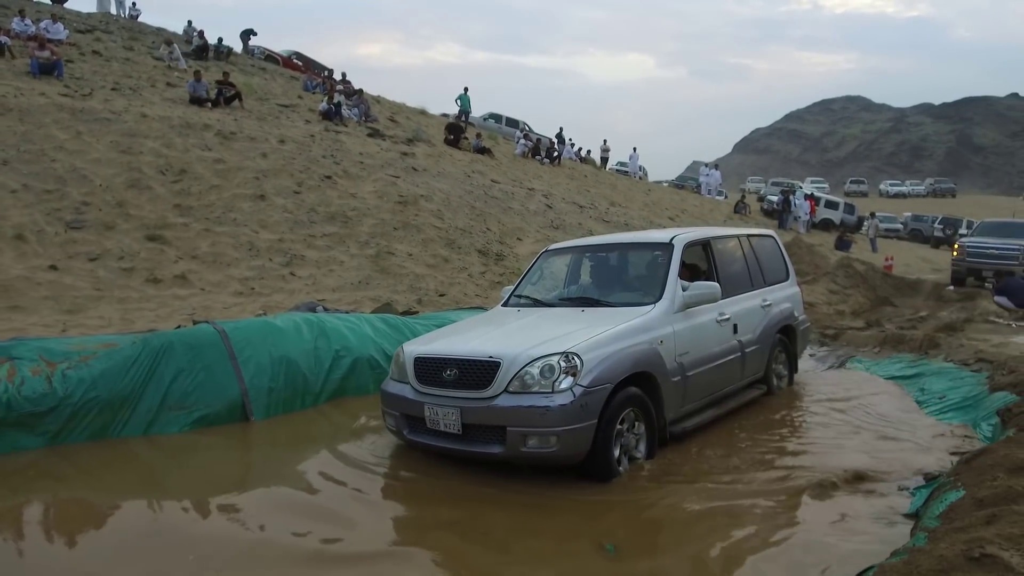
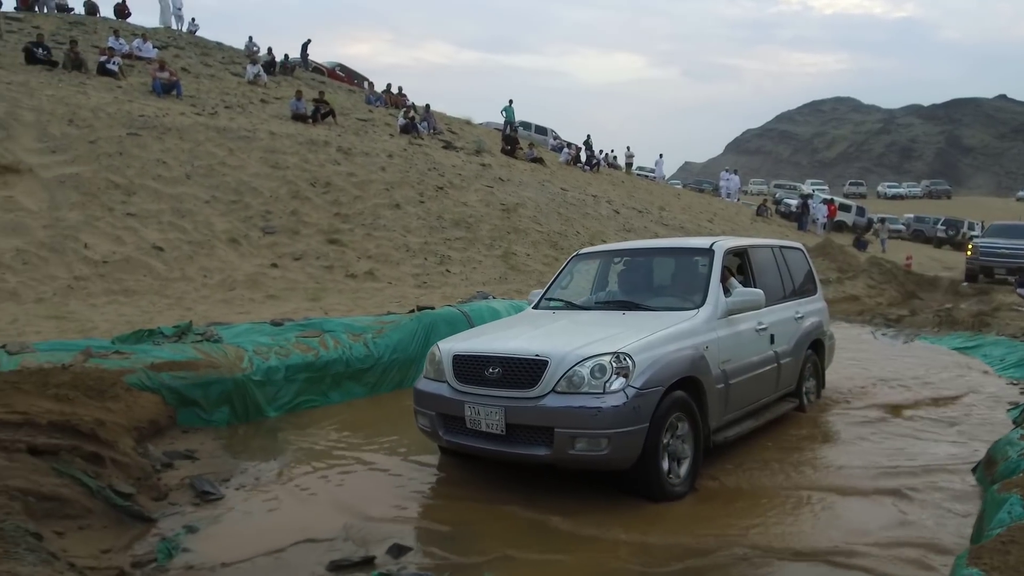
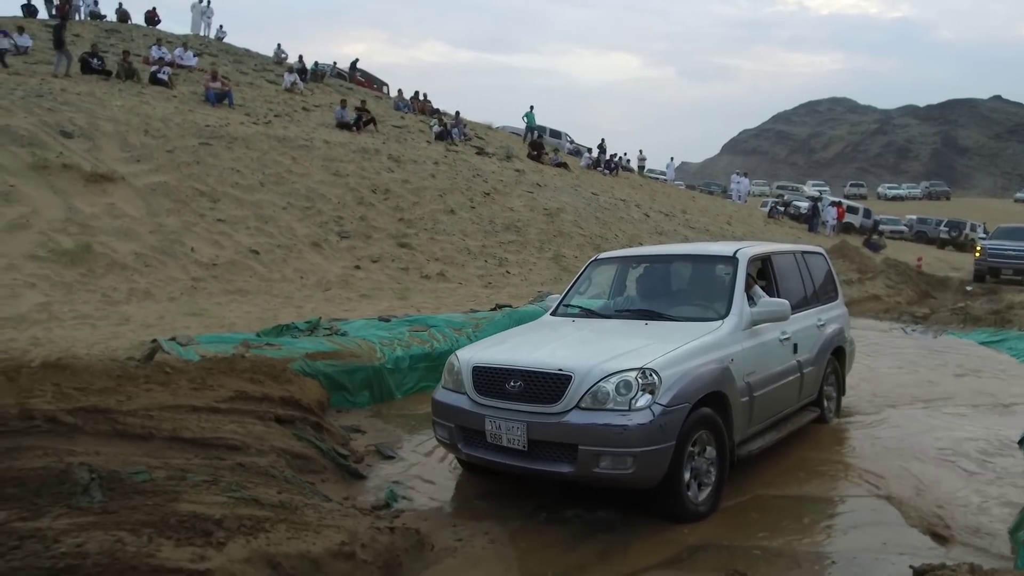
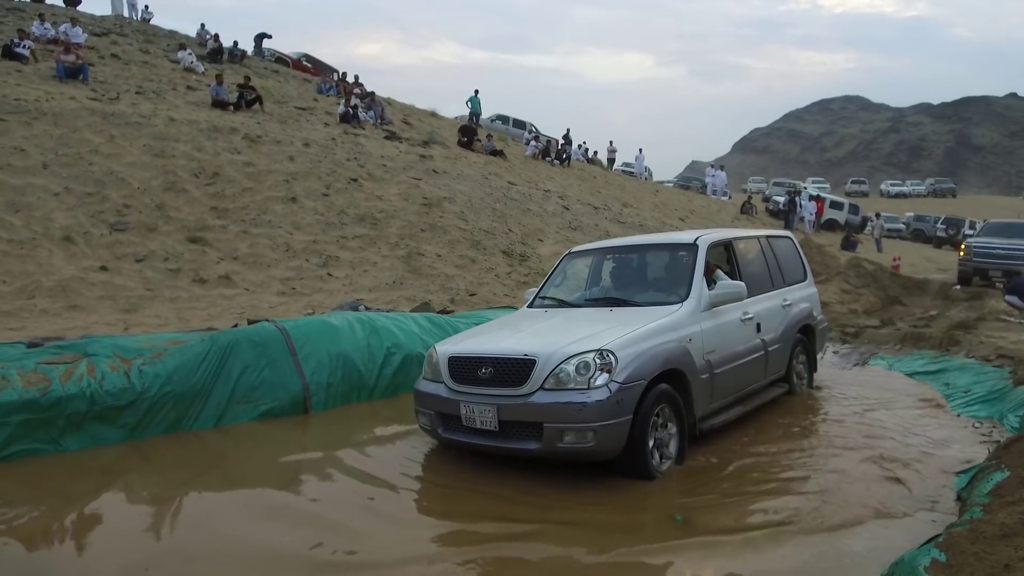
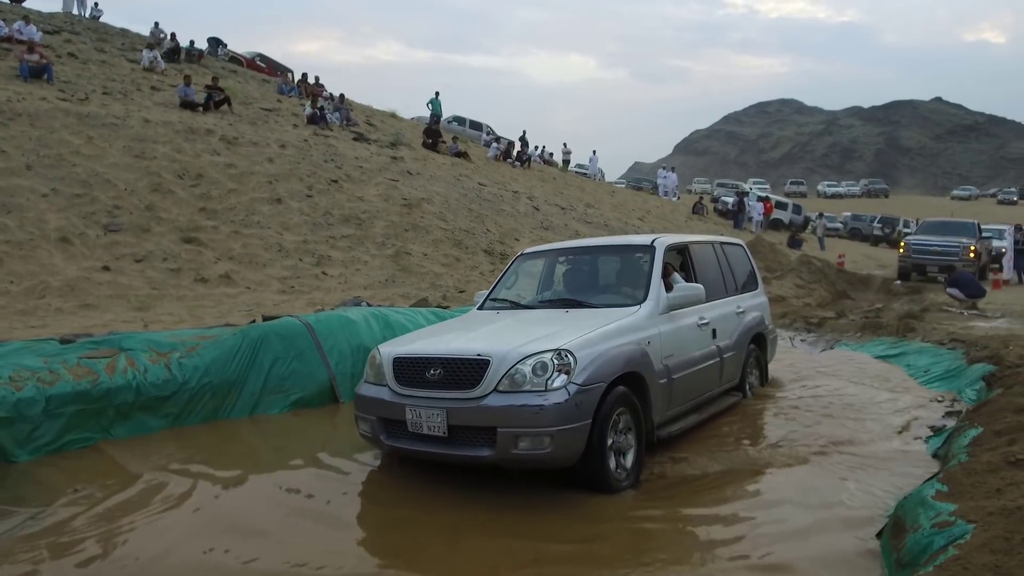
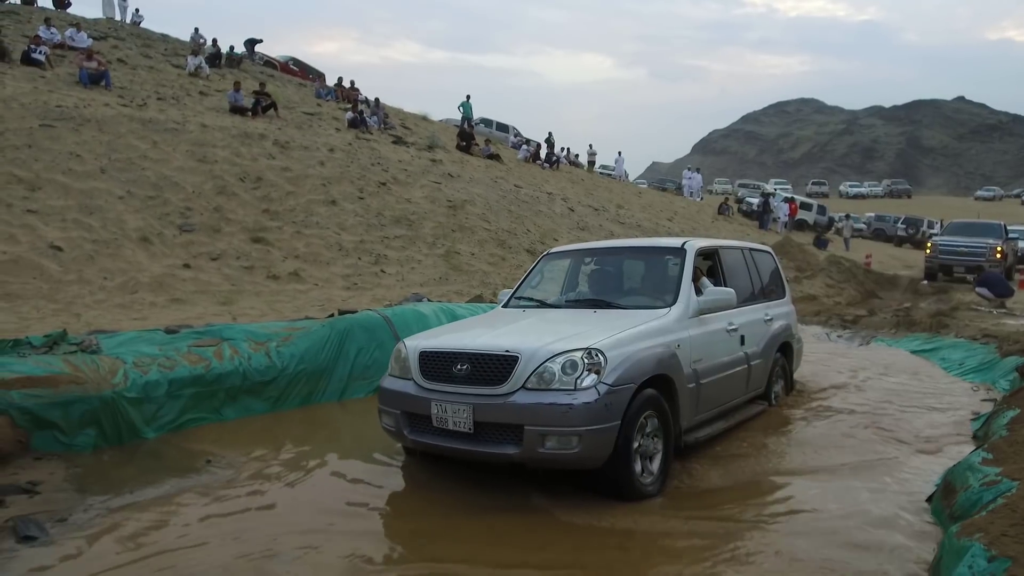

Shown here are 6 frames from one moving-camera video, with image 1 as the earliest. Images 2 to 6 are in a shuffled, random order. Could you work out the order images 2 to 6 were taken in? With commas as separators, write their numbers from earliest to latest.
4, 5, 6, 2, 3
